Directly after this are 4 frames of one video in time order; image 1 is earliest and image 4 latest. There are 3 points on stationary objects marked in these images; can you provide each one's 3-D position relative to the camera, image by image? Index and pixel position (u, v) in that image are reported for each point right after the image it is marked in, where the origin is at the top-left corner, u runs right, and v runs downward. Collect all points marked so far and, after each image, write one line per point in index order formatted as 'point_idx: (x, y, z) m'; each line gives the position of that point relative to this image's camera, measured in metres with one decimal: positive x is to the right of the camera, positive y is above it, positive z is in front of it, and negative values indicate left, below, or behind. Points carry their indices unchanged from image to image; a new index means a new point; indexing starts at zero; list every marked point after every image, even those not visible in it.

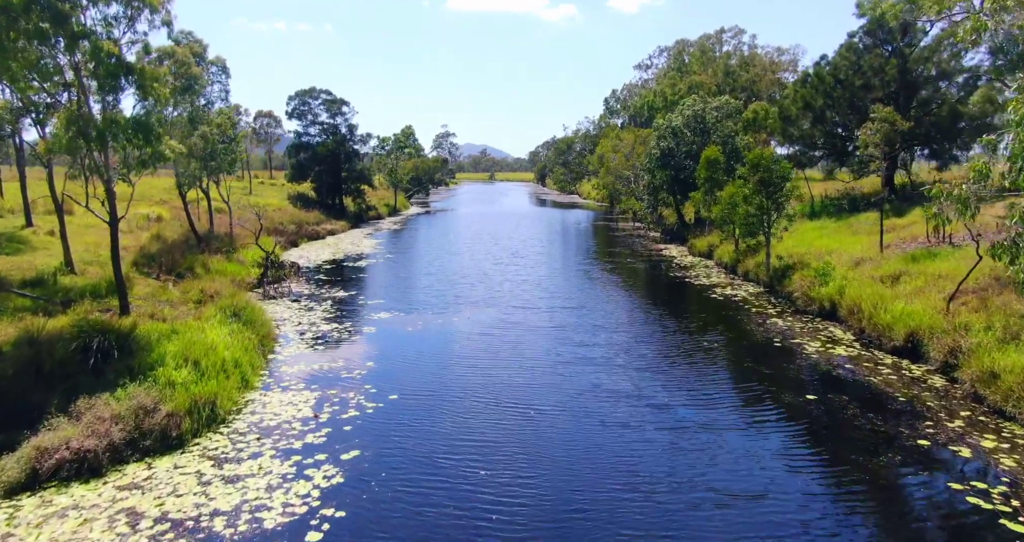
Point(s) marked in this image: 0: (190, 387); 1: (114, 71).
0: (-7.4, -2.7, +15.5) m
1: (-11.1, +5.6, +19.0) m
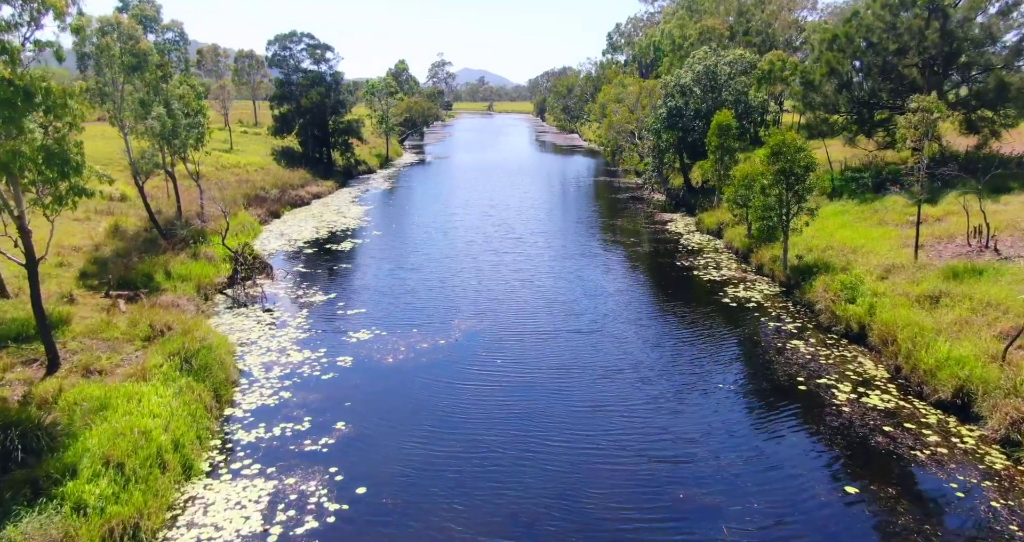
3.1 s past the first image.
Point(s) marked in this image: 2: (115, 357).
0: (-7.7, -4.5, +12.8) m
1: (-11.3, +4.1, +15.4) m
2: (-11.4, -2.5, +19.4) m
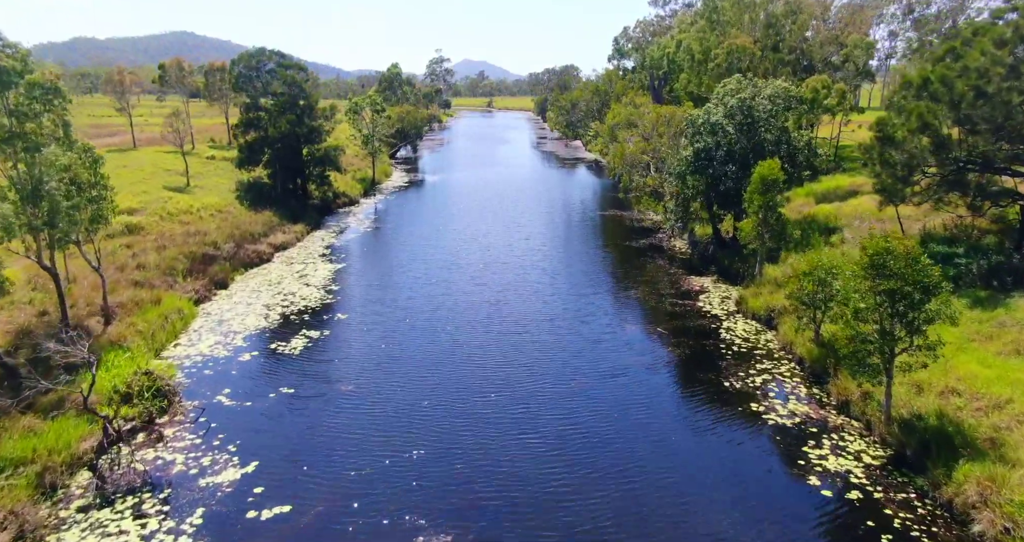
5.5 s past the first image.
0: (-7.9, -9.8, +3.3) m
1: (-11.6, -1.3, +5.9) m
2: (-11.6, -7.8, +9.9) m
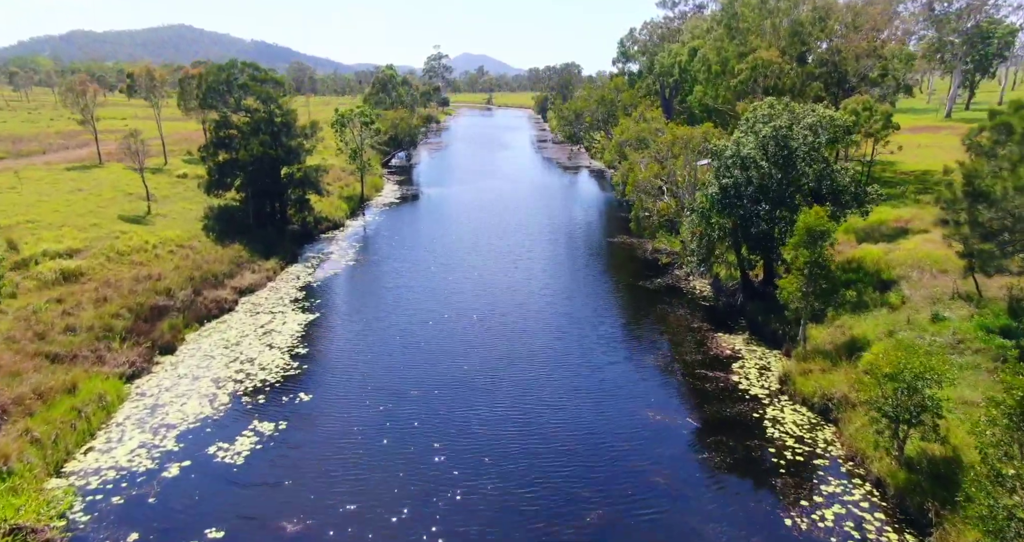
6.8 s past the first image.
0: (-8.0, -13.4, -3.5) m
1: (-11.6, -4.8, -0.9) m
2: (-11.7, -11.3, +3.1) m
